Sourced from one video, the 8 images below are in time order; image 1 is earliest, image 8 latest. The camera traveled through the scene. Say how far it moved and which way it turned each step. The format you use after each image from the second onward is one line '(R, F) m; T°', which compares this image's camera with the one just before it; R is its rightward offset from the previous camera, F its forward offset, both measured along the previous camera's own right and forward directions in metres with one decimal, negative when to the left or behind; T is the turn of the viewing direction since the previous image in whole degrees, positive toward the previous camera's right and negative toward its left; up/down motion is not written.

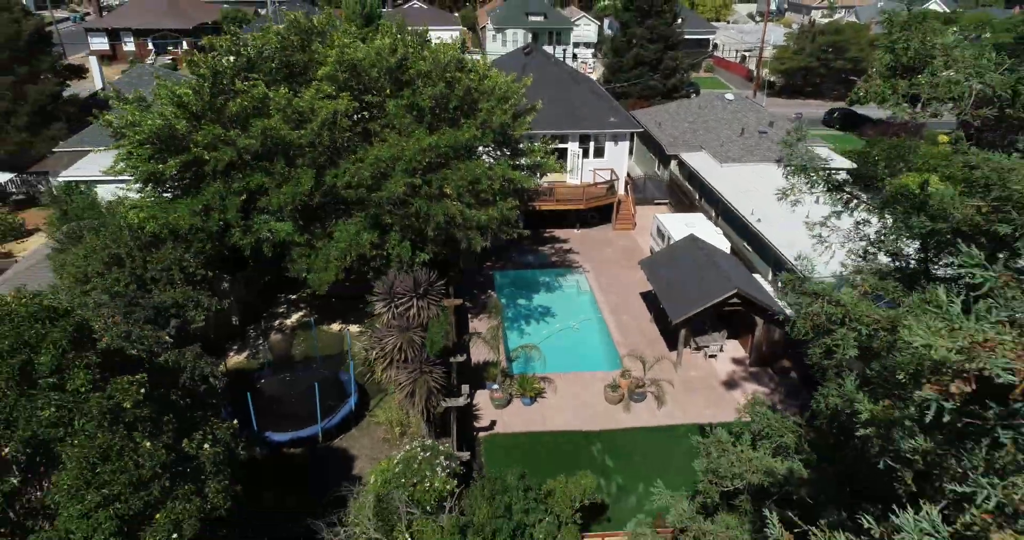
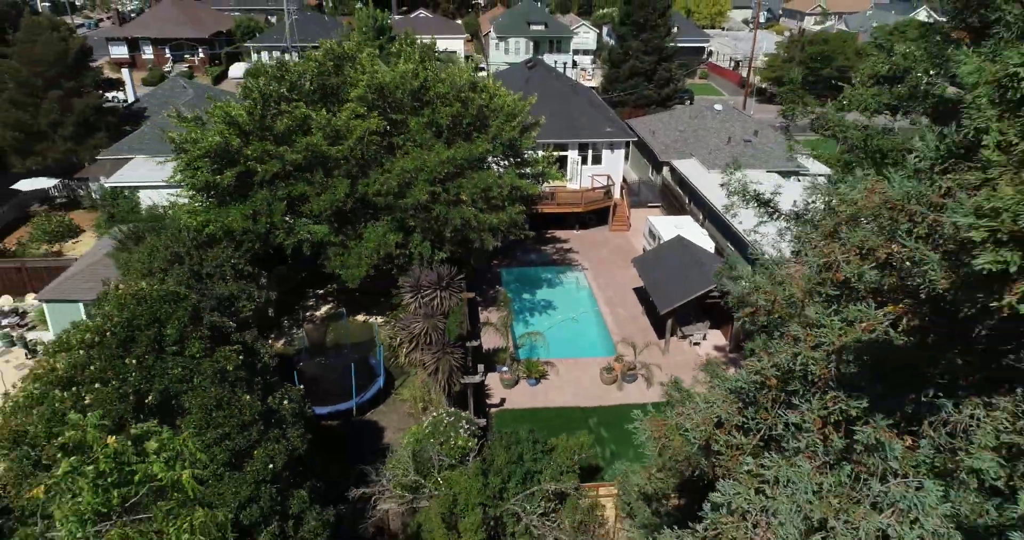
(-0.1, -1.2) m; 0°
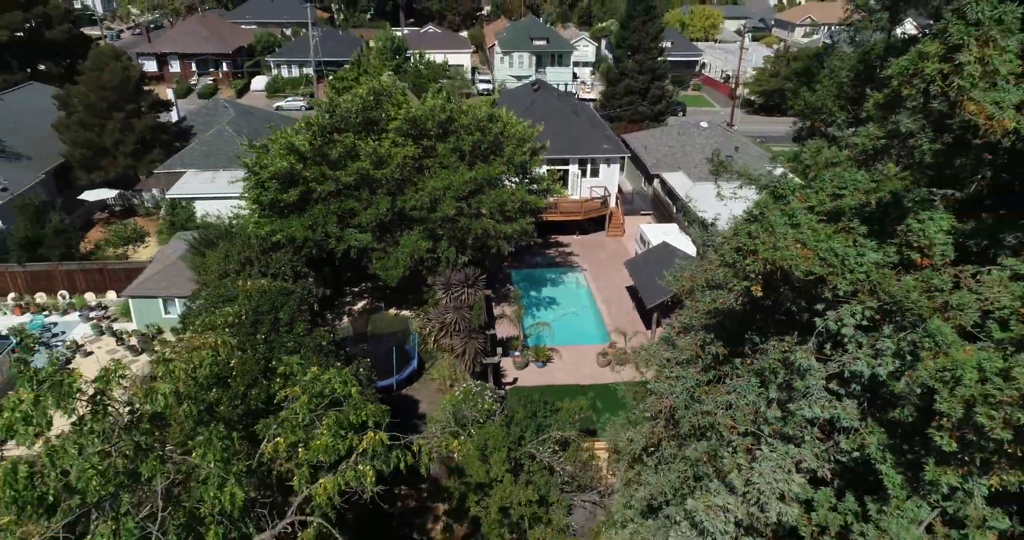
(-0.2, -1.9) m; 0°
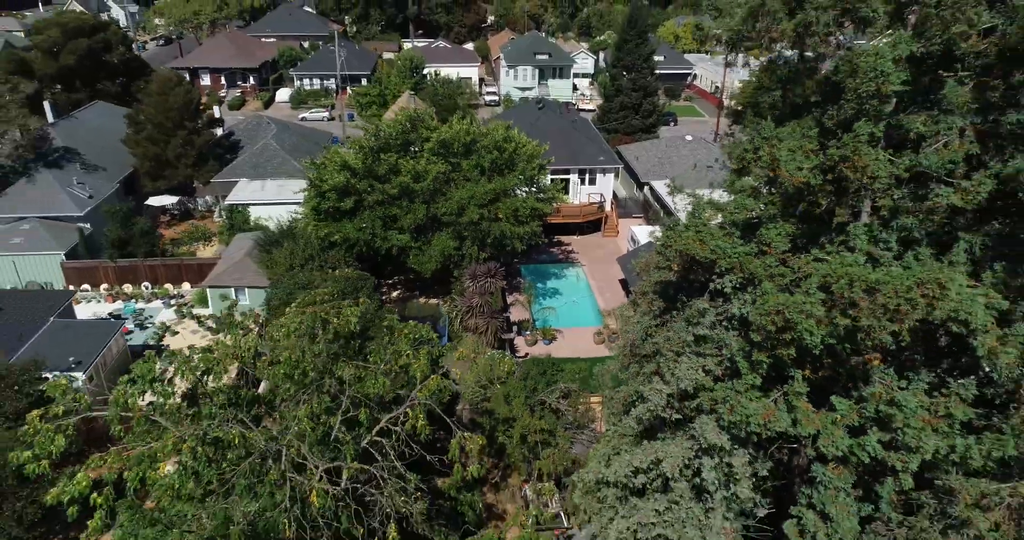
(-0.2, -2.5) m; 0°
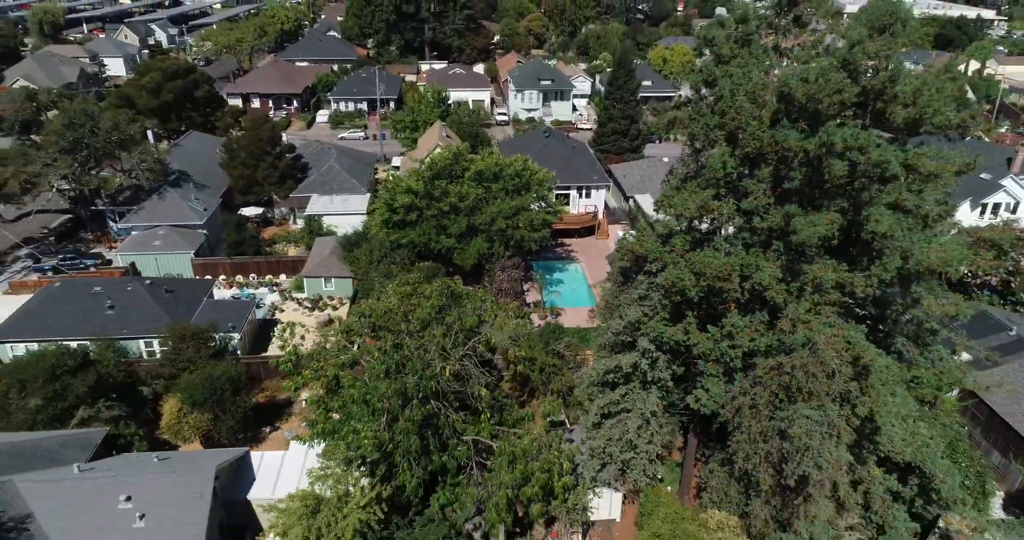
(-0.5, -5.1) m; 0°
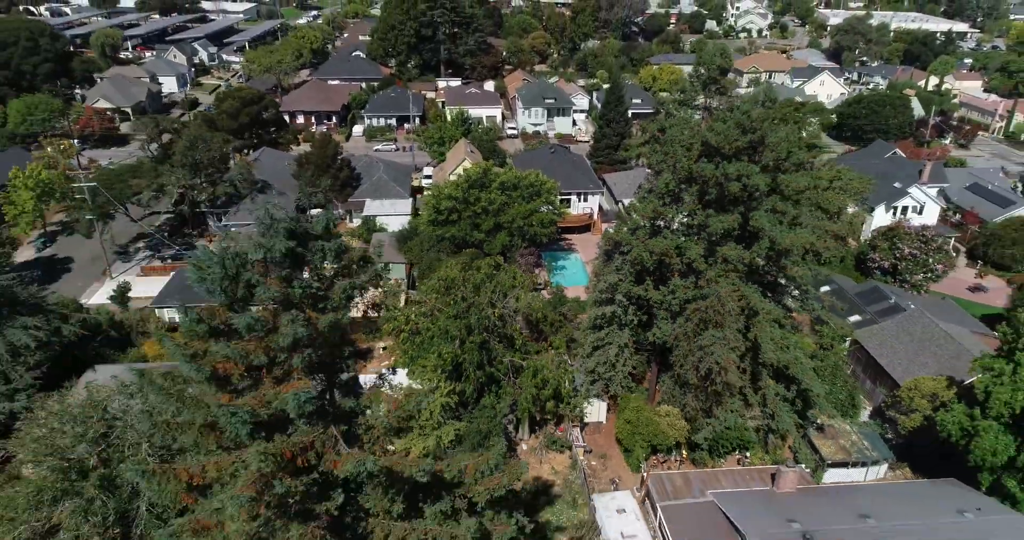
(-0.5, -6.0) m; 0°
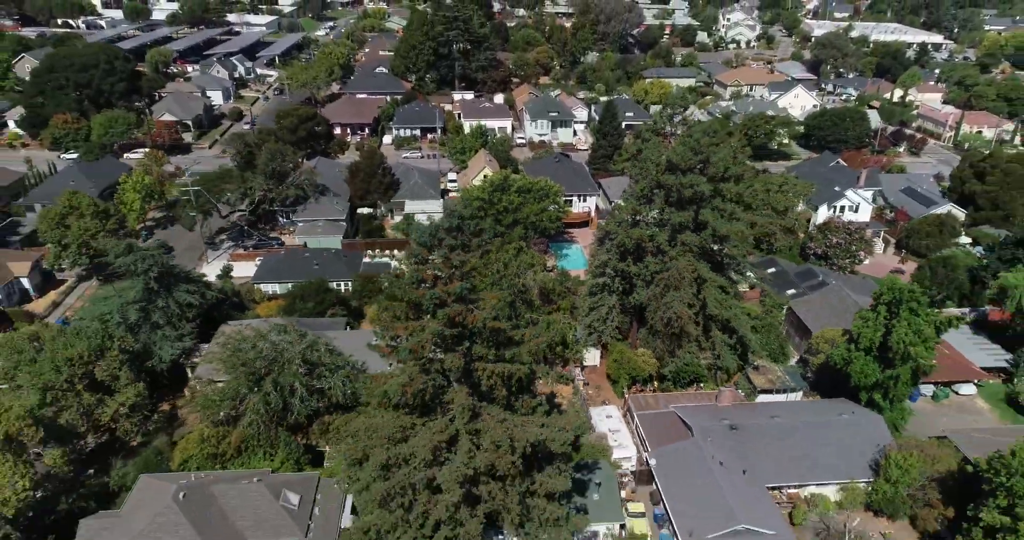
(-0.7, -6.5) m; 0°
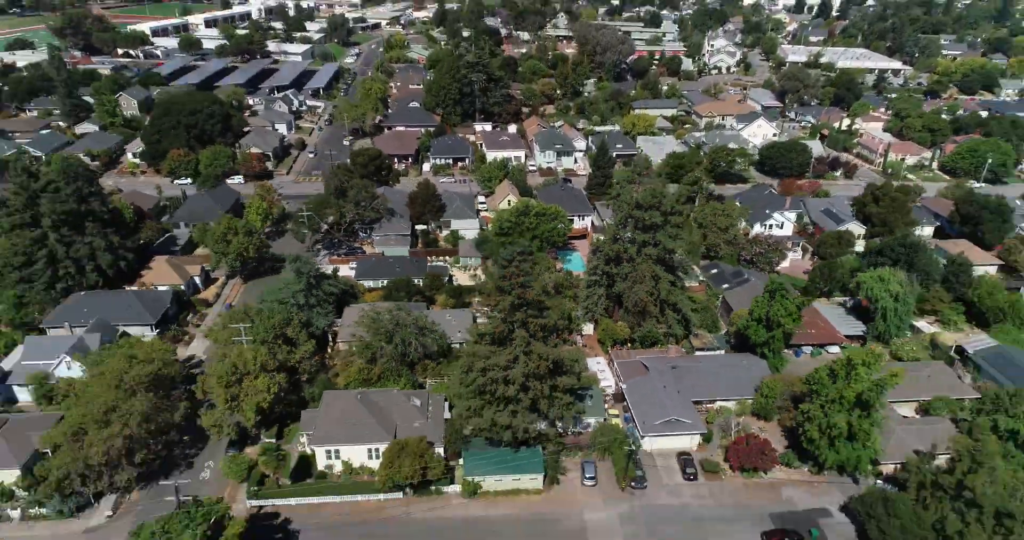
(-1.3, -12.6) m; 0°
